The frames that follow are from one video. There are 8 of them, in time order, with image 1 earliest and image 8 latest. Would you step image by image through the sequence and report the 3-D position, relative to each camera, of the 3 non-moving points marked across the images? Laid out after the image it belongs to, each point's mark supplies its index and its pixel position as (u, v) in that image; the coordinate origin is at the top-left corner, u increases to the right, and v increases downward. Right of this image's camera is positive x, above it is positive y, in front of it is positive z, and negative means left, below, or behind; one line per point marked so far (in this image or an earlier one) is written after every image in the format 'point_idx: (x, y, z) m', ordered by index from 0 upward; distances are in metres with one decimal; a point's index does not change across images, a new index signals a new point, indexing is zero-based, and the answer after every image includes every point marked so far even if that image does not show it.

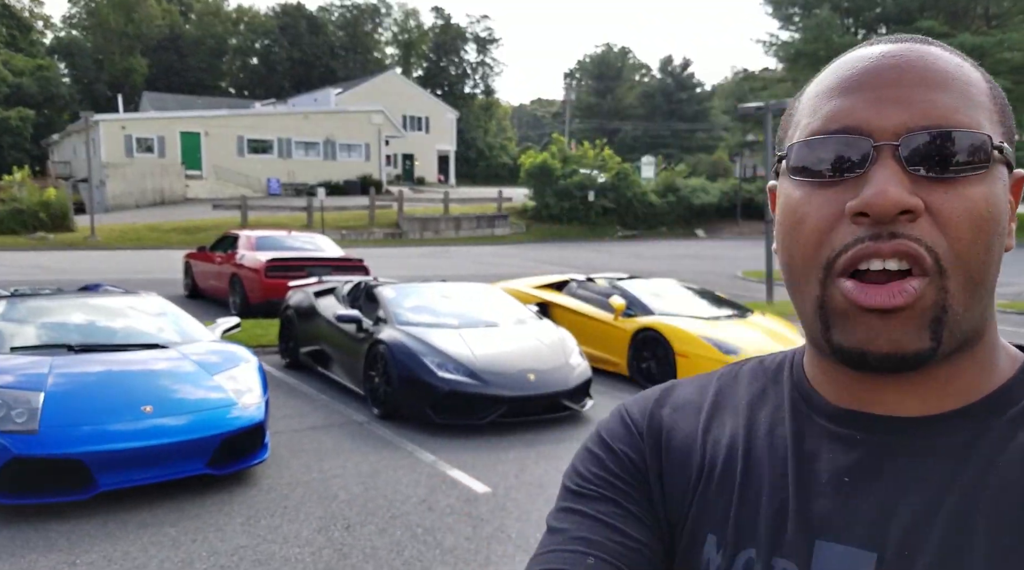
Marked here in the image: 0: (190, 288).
0: (-6.4, -0.1, +16.0) m
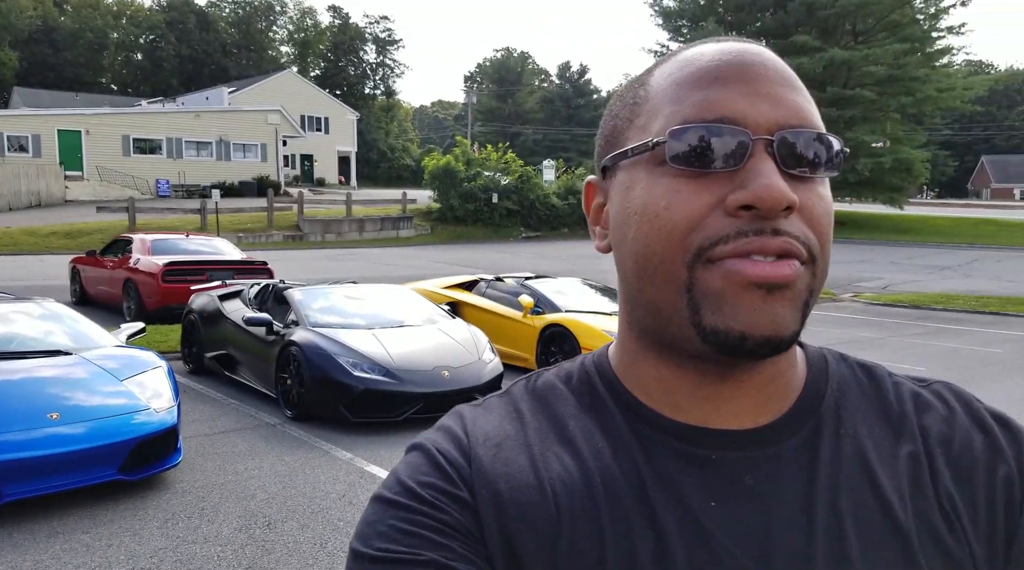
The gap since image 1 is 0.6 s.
0: (-8.2, -0.2, +15.3) m
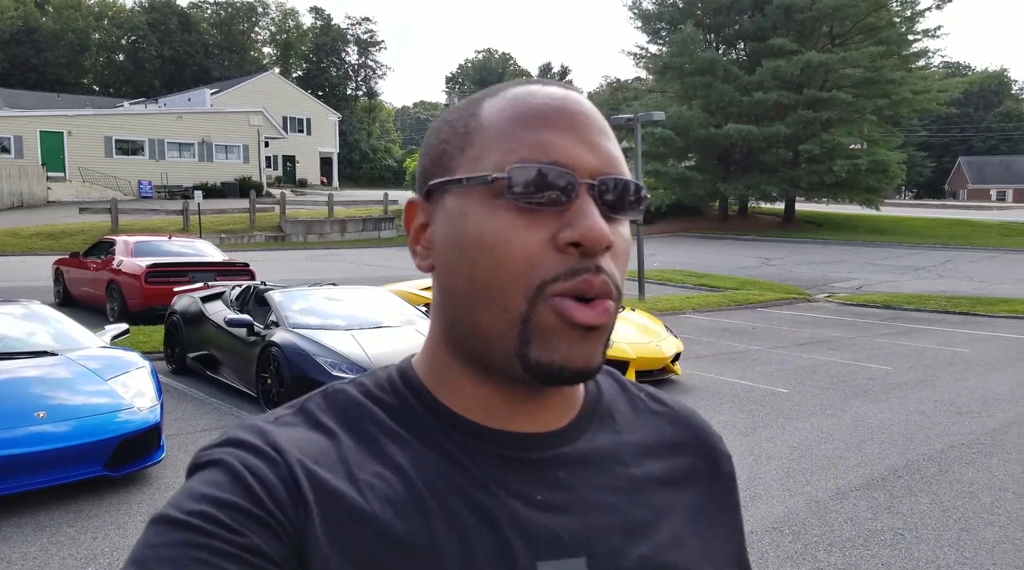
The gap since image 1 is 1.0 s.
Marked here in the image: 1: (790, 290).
0: (-8.6, -0.2, +15.4) m
1: (+6.1, -0.1, +17.6) m
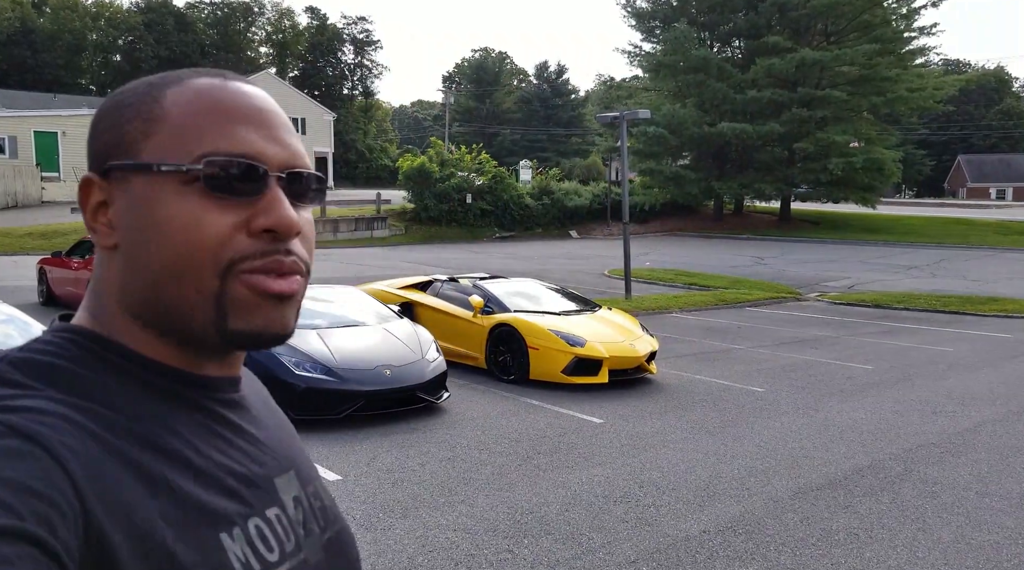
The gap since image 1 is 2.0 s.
0: (-8.9, -0.2, +15.4) m
1: (+5.8, -0.1, +17.5) m
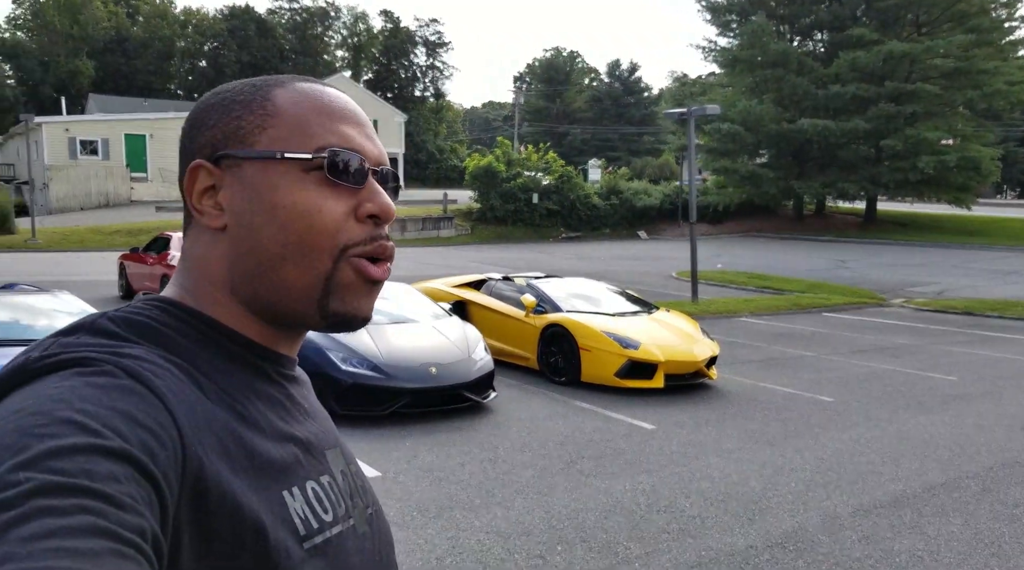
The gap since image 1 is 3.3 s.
0: (-7.7, -0.1, +15.9) m
1: (+7.2, -0.2, +16.6) m
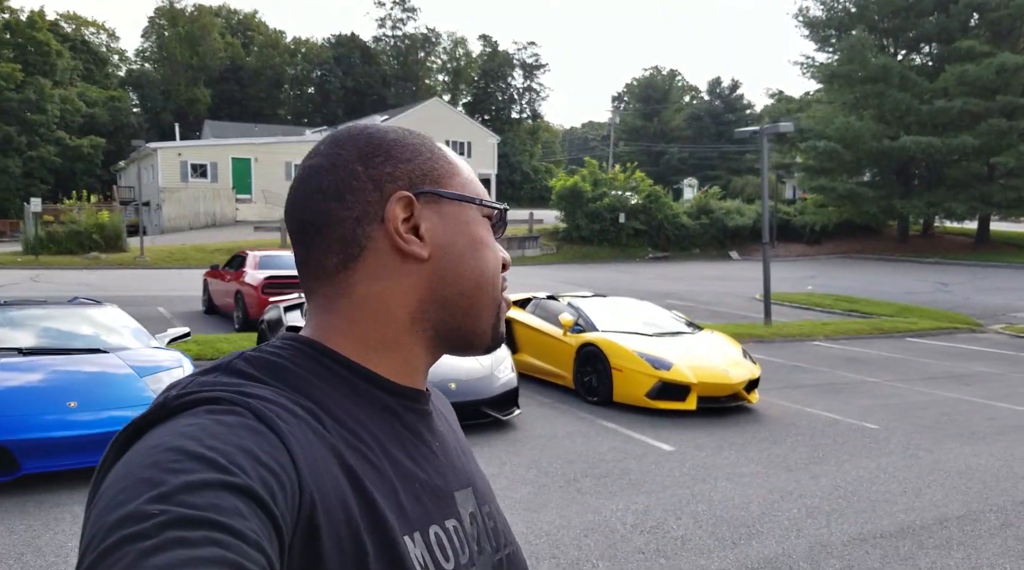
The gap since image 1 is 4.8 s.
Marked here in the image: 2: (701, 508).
0: (-6.2, -0.4, +17.0) m
1: (+8.6, -0.6, +15.6) m
2: (+1.3, -1.5, +5.6) m
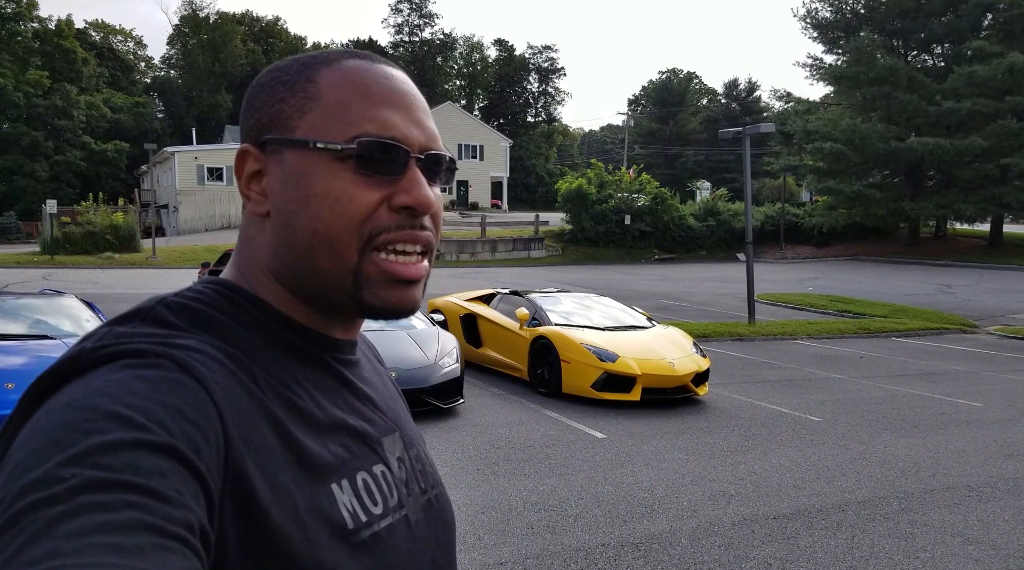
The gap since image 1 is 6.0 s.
0: (-6.3, -0.4, +17.5) m
1: (+8.4, -0.7, +15.4) m
2: (+0.7, -1.5, +5.8) m
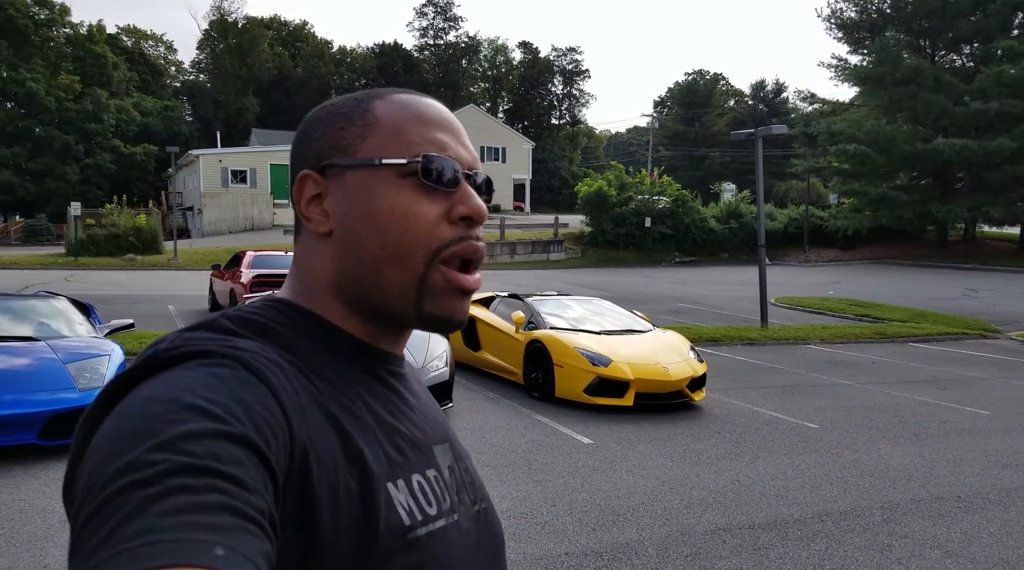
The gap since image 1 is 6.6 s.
0: (-6.0, -0.4, +17.7) m
1: (+8.6, -0.7, +15.1) m
2: (+0.5, -1.5, +5.7) m
